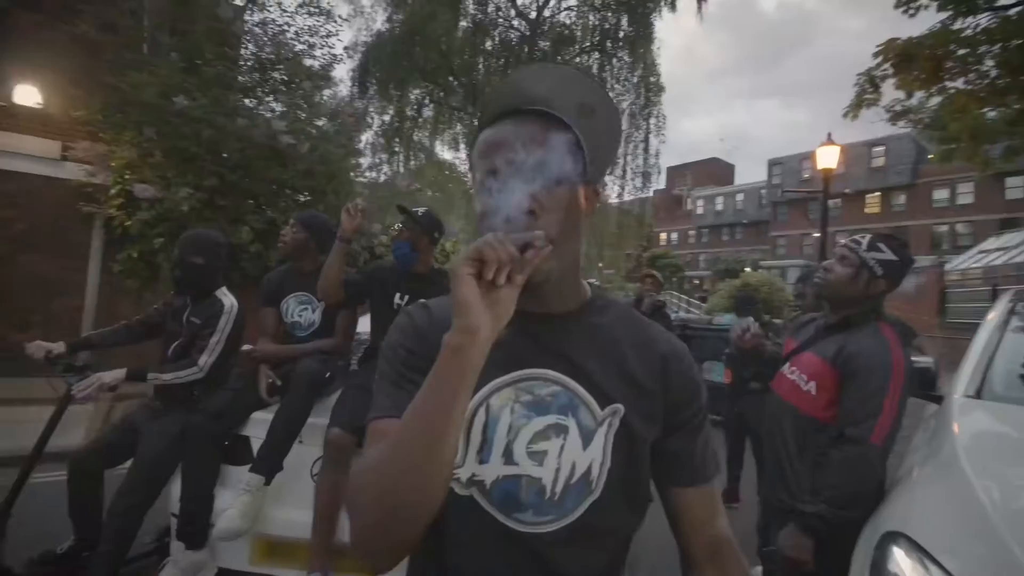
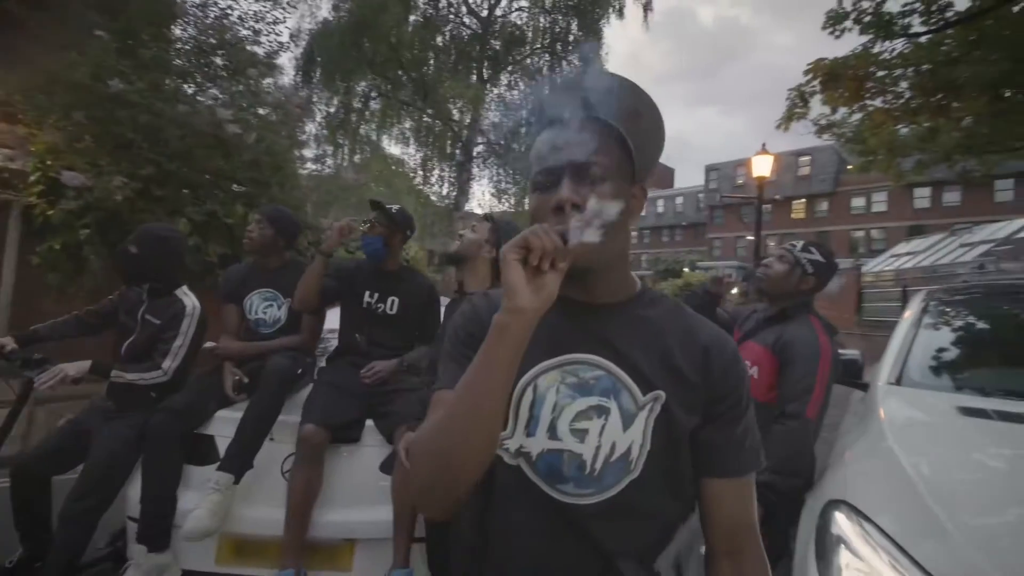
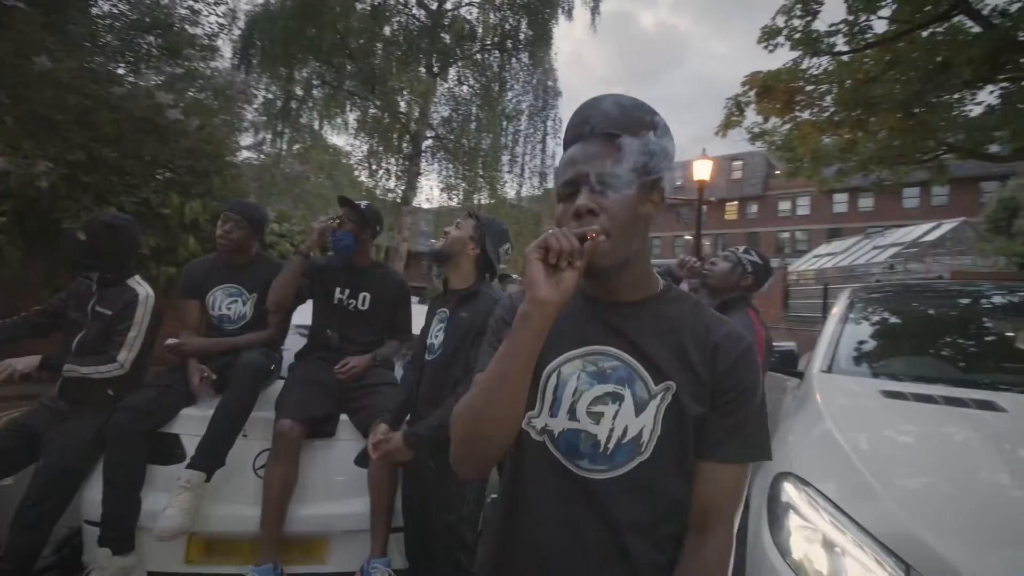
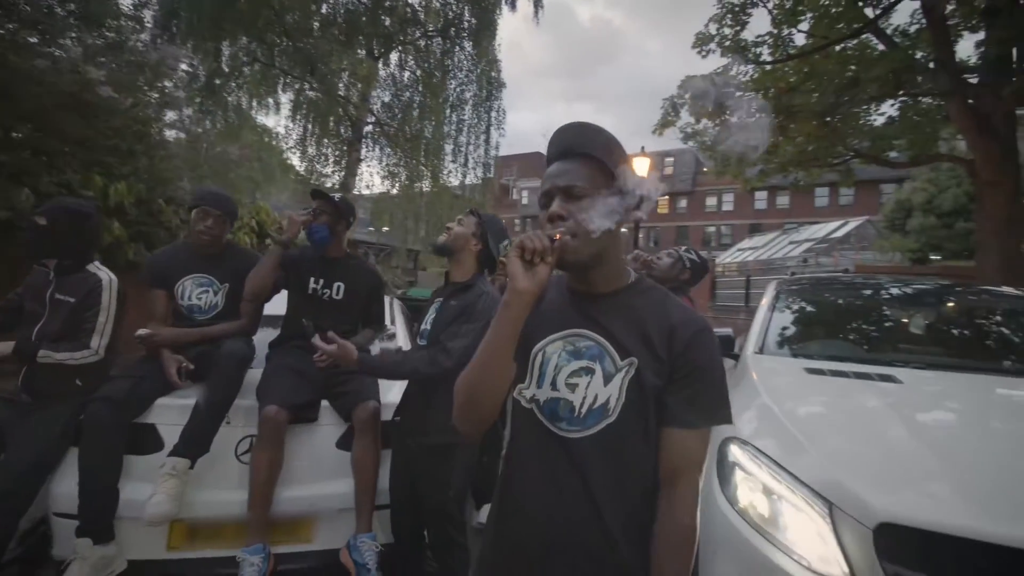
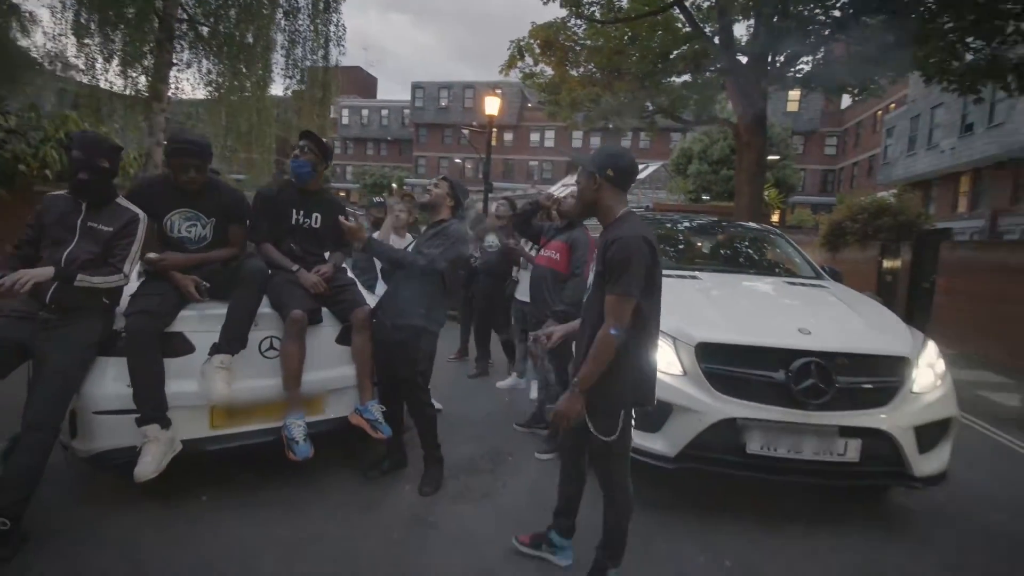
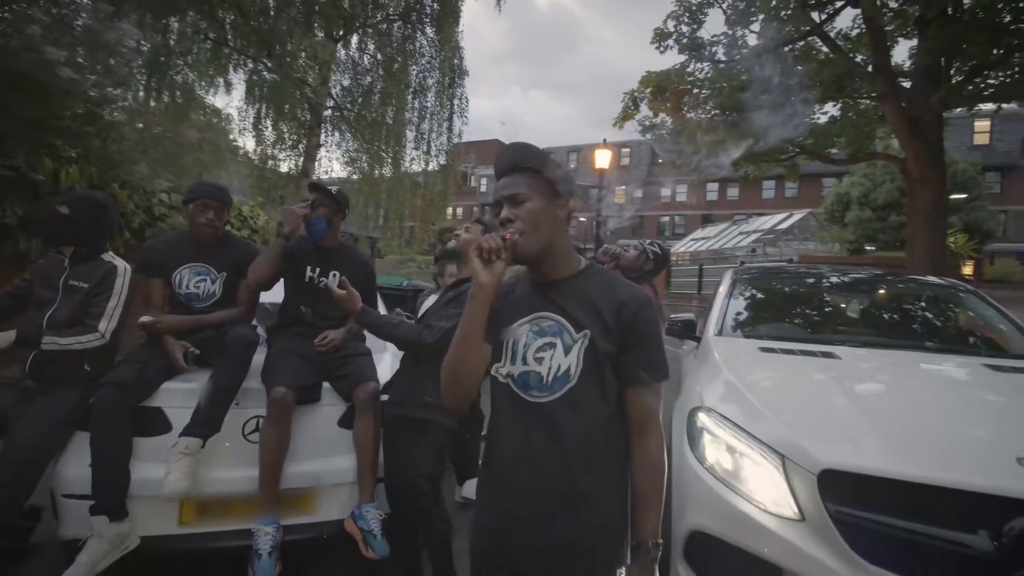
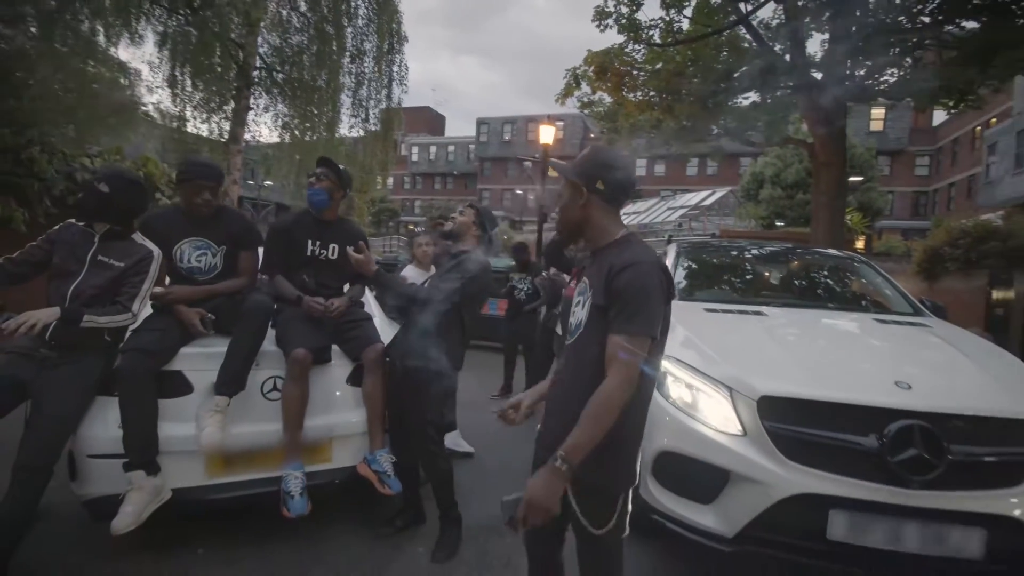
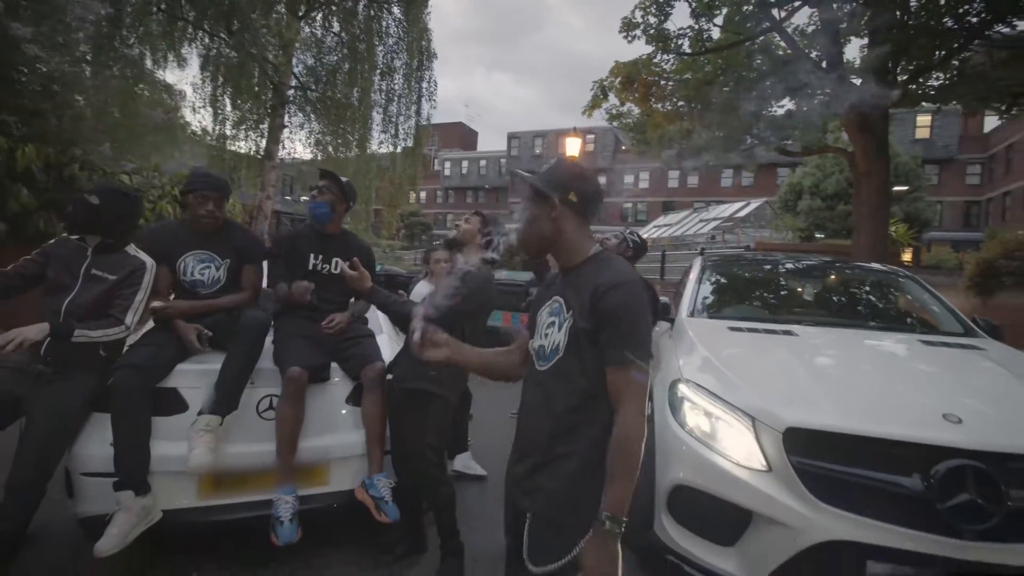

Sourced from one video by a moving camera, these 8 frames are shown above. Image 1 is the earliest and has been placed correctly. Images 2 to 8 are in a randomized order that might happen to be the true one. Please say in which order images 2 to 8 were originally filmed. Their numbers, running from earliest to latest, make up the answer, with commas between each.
2, 3, 4, 6, 8, 7, 5
